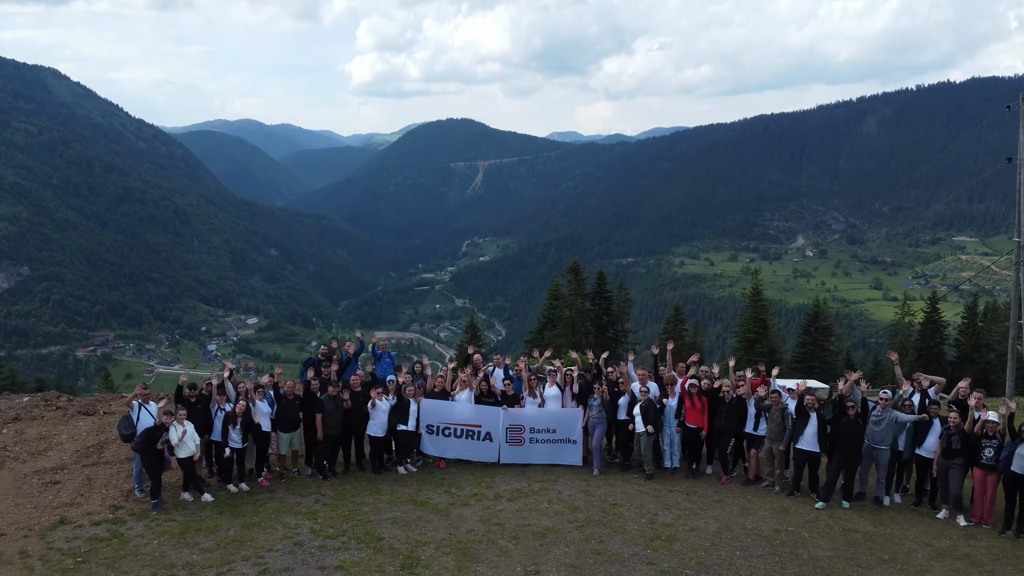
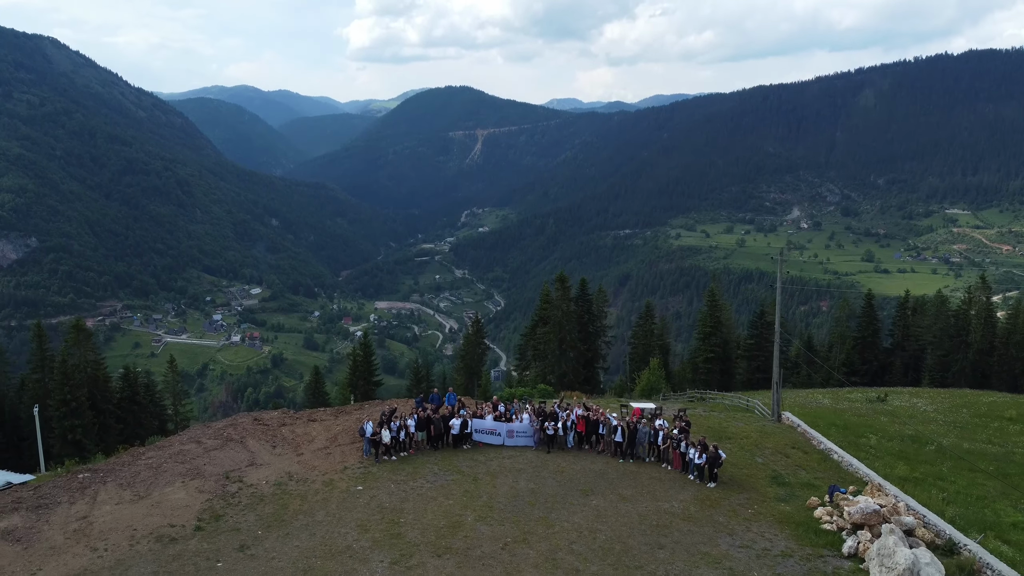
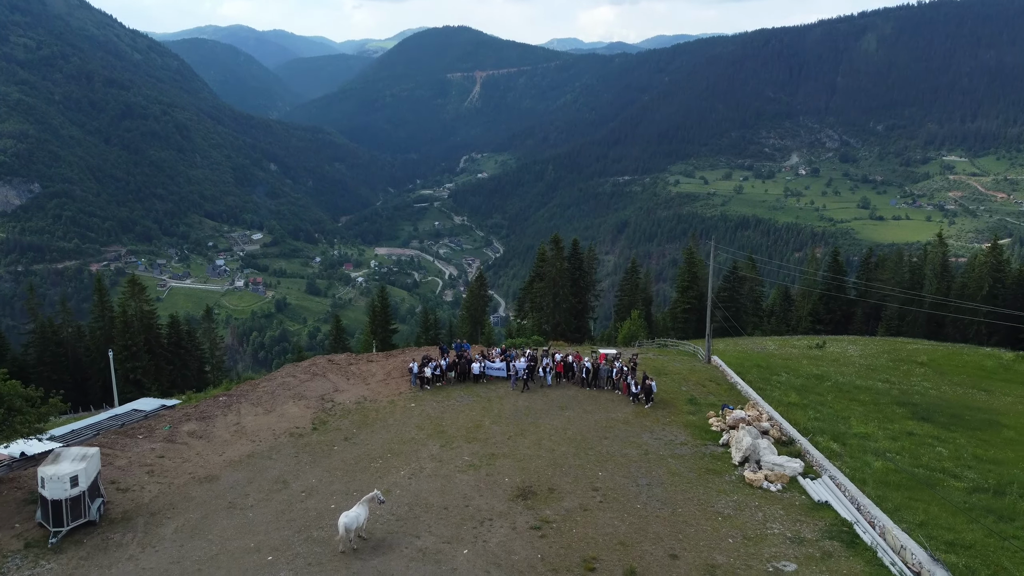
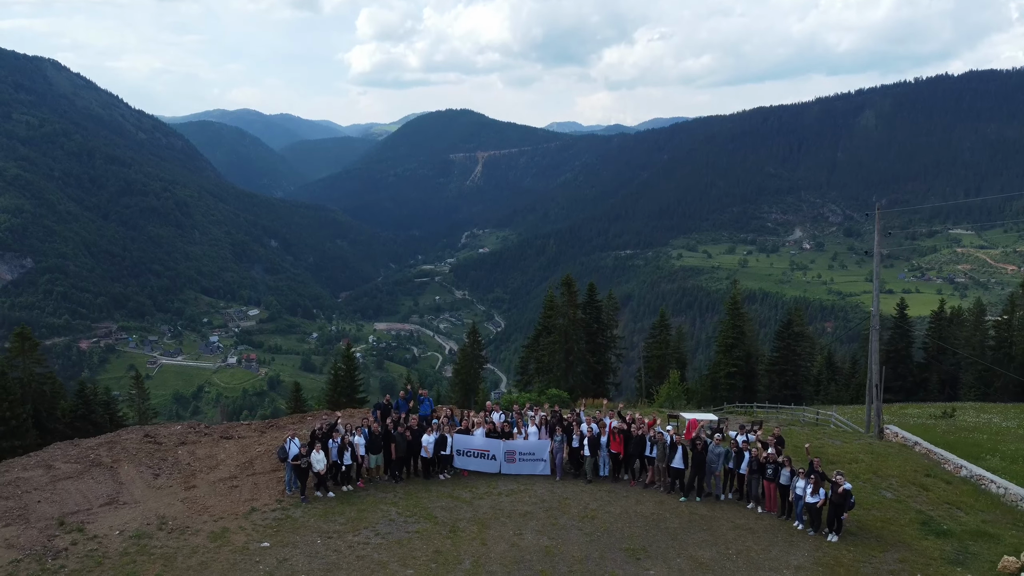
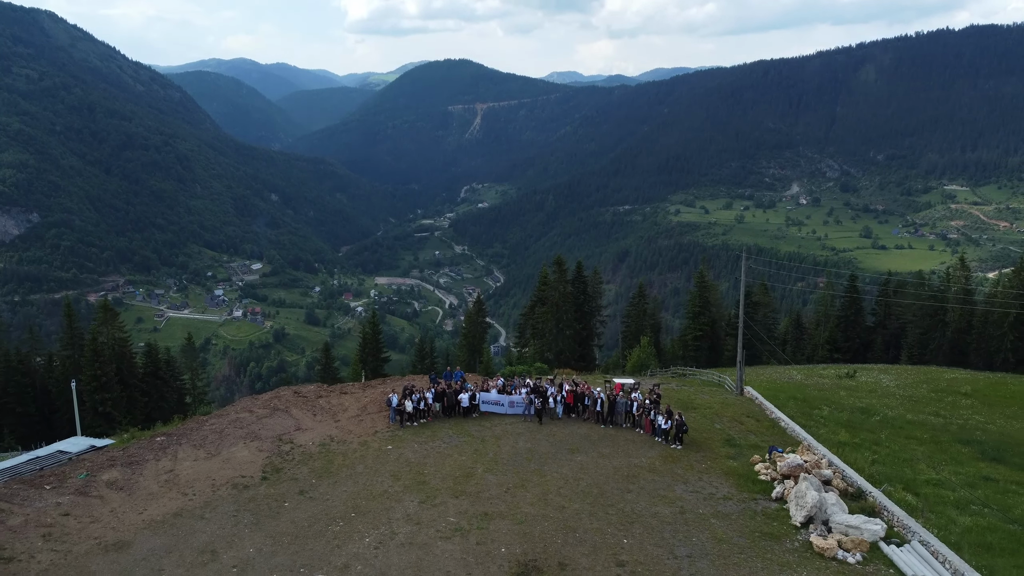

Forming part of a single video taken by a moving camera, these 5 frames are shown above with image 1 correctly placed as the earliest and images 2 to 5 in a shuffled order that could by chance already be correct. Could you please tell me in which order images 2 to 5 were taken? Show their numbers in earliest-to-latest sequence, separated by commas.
4, 2, 5, 3
